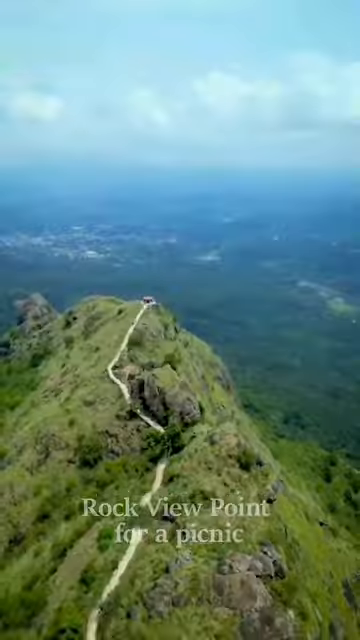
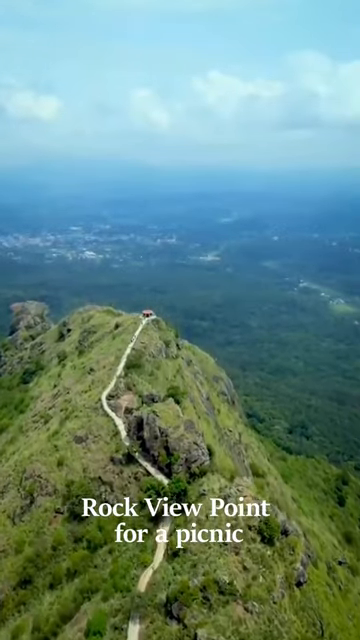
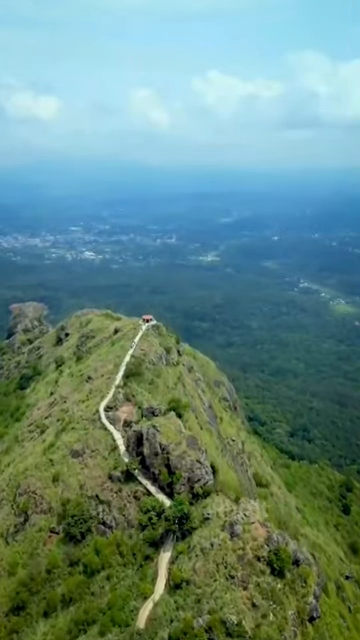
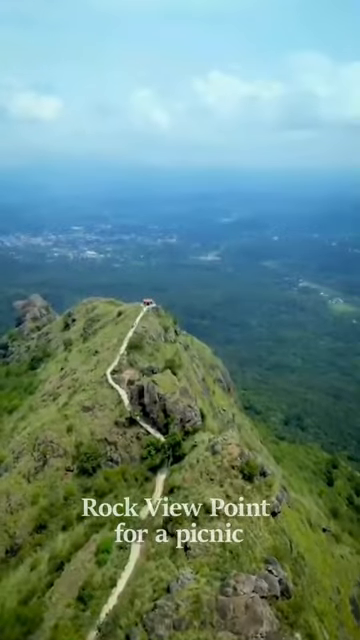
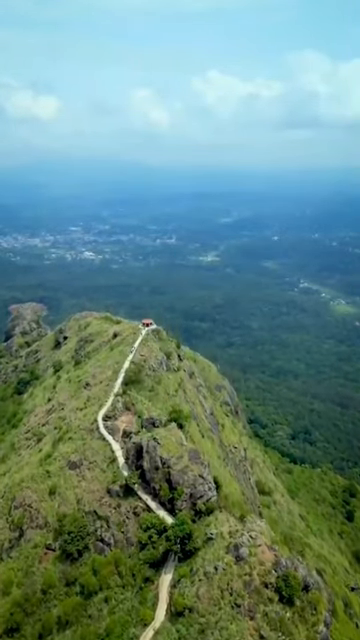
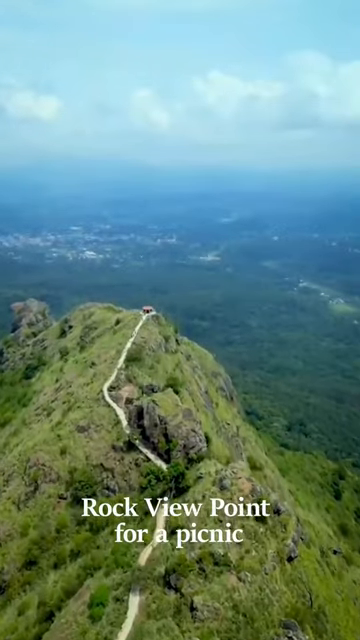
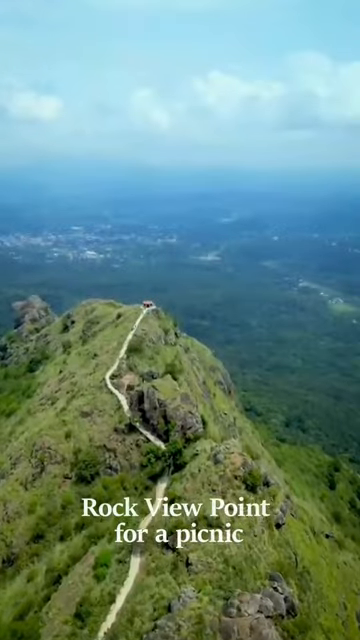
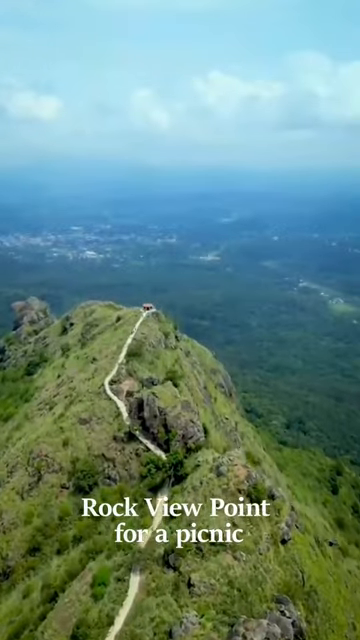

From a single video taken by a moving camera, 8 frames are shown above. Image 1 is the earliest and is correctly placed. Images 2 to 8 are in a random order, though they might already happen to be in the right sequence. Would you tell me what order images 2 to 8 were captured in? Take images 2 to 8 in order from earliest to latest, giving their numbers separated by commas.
4, 7, 8, 6, 2, 3, 5
